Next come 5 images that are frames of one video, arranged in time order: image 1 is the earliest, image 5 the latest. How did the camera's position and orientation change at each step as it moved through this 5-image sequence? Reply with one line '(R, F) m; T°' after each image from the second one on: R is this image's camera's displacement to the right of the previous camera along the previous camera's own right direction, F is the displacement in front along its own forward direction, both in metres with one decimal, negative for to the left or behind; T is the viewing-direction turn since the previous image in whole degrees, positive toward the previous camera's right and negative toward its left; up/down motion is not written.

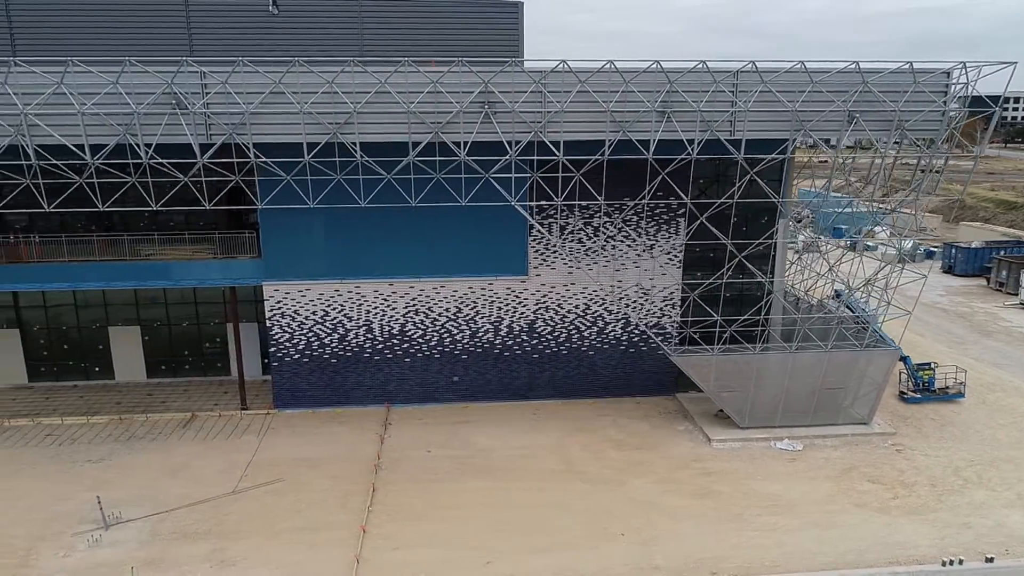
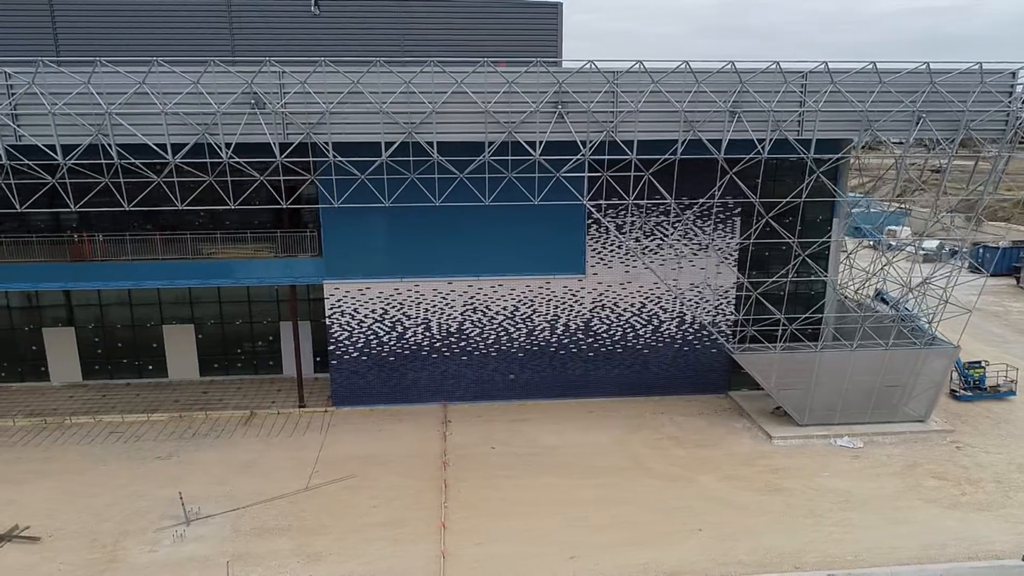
(-0.8, -0.1) m; 0°
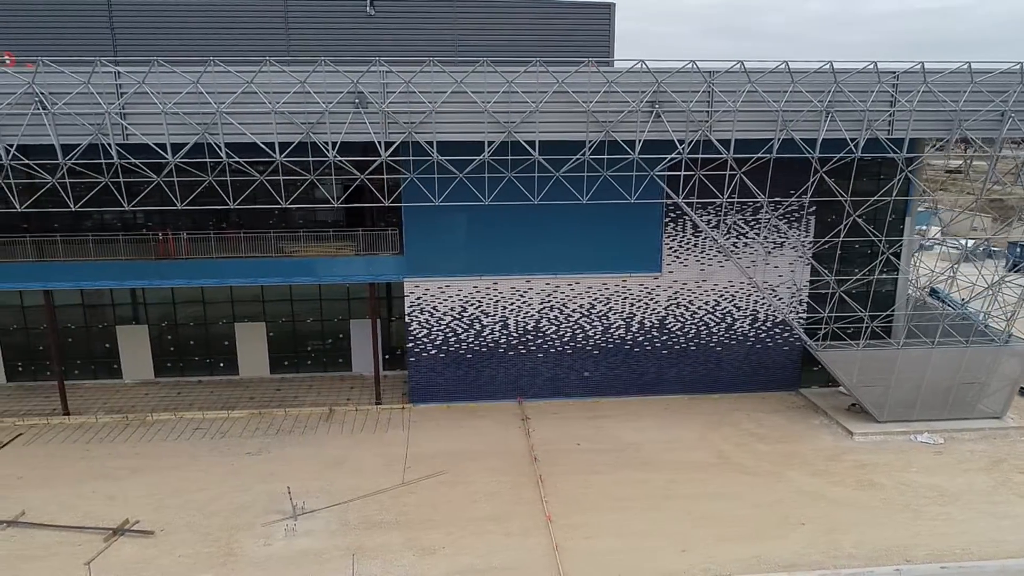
(-1.1, -0.1) m; 0°
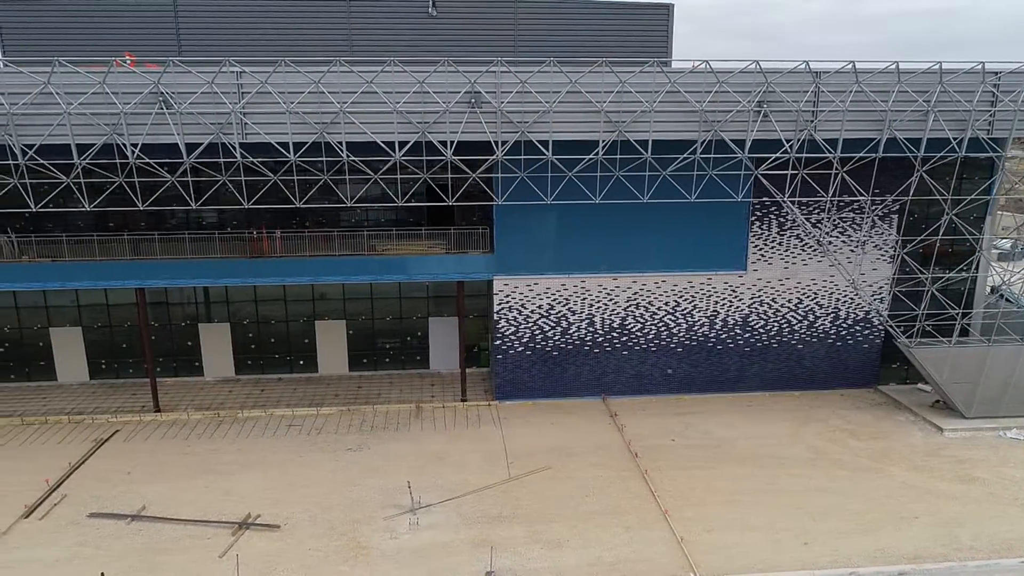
(-1.2, -0.1) m; 0°
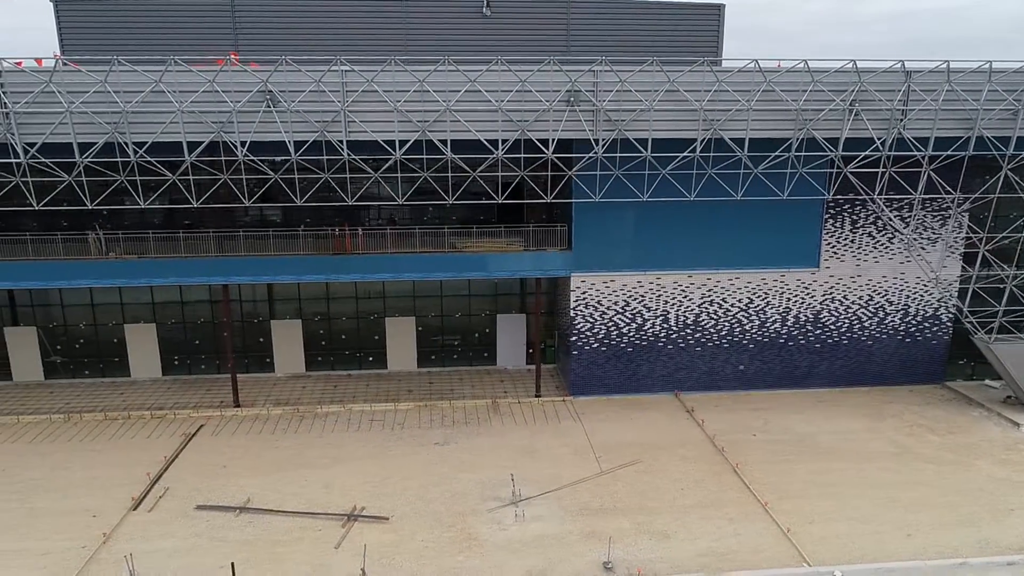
(-1.1, -0.1) m; 0°
